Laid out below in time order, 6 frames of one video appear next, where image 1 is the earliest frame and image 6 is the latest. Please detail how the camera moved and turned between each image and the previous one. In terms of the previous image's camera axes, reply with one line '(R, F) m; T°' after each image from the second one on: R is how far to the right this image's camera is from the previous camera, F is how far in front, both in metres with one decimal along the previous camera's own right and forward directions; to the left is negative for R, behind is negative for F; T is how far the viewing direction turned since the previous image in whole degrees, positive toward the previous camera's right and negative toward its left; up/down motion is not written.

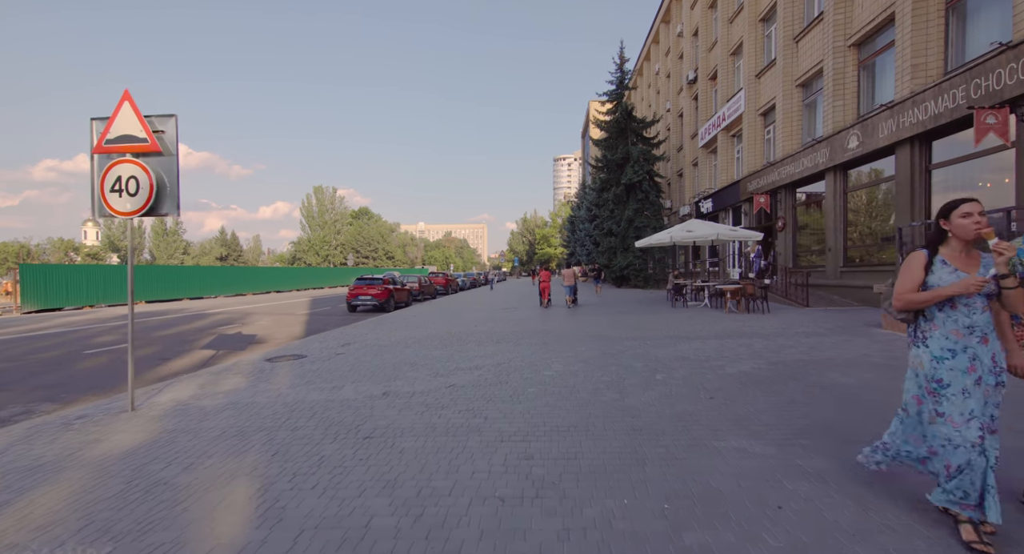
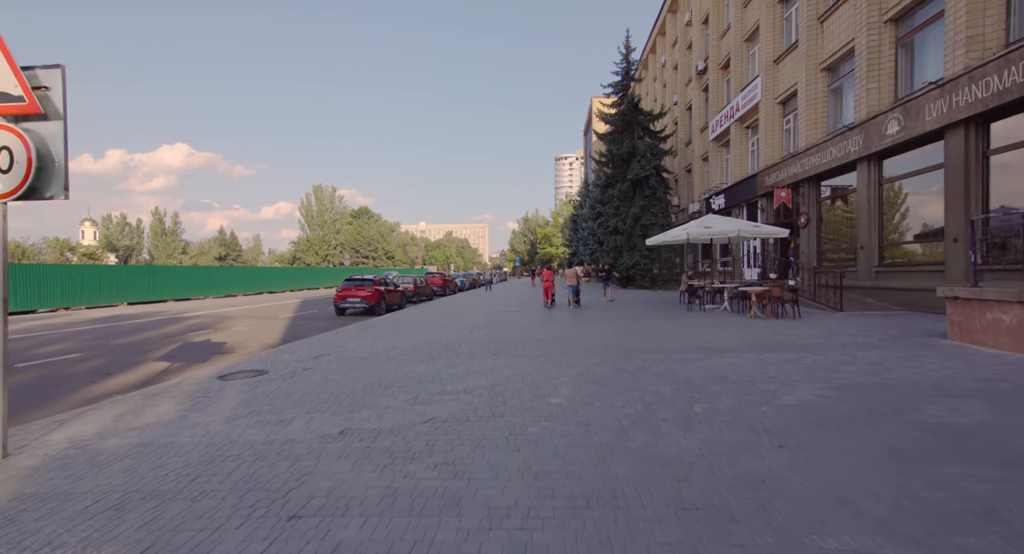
(+0.1, +1.5) m; 0°
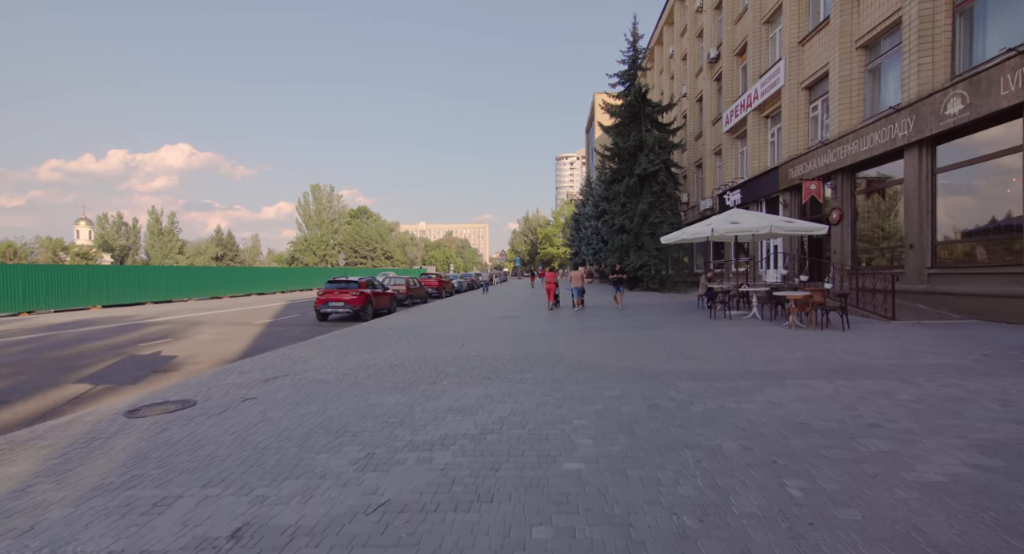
(0.0, +1.8) m; 0°
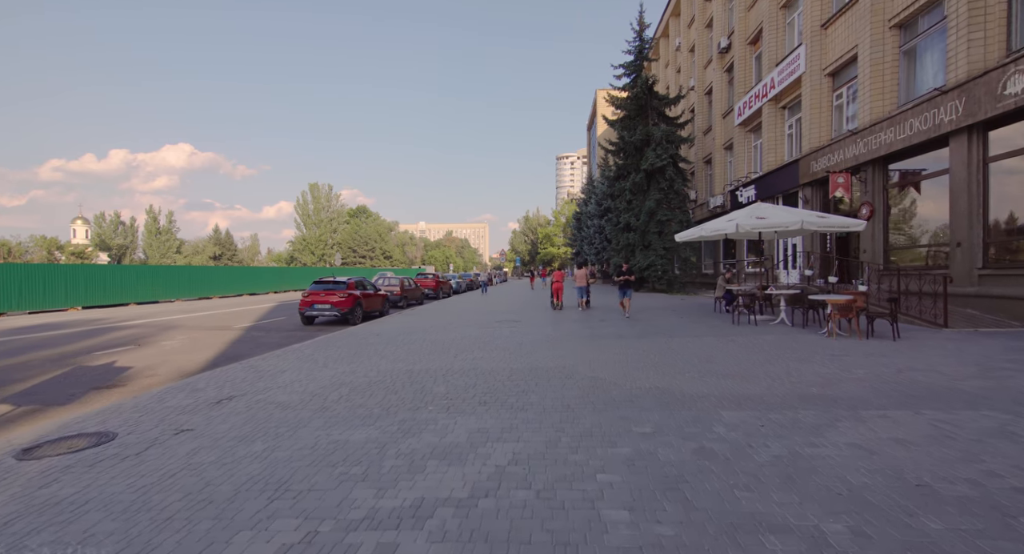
(0.0, +1.3) m; 0°
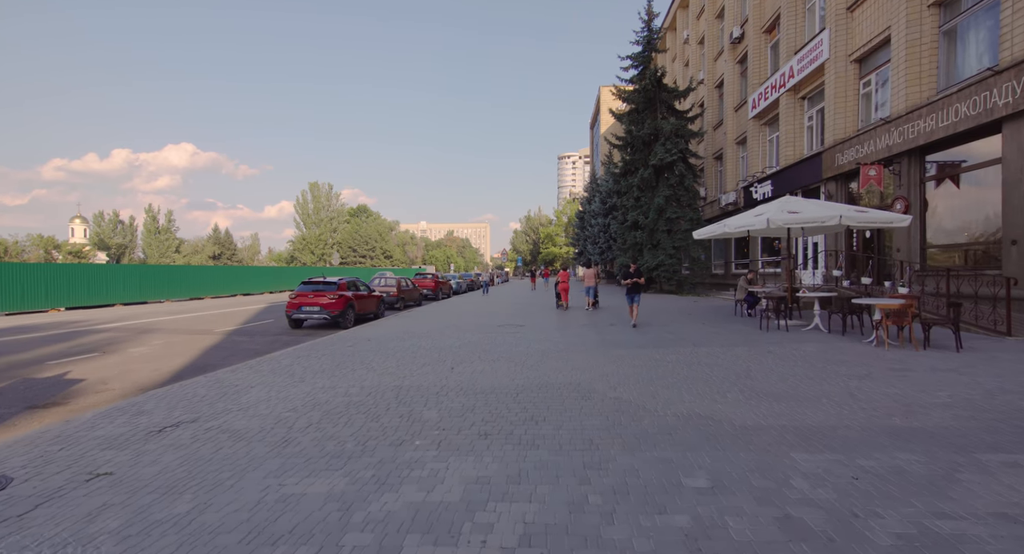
(-0.1, +1.2) m; 0°
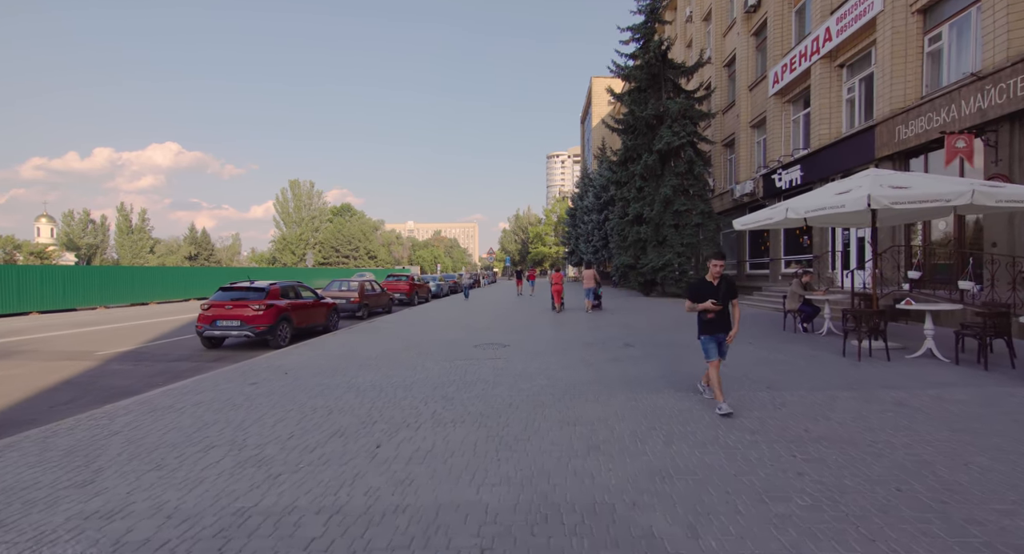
(+0.2, +3.5) m; +1°
